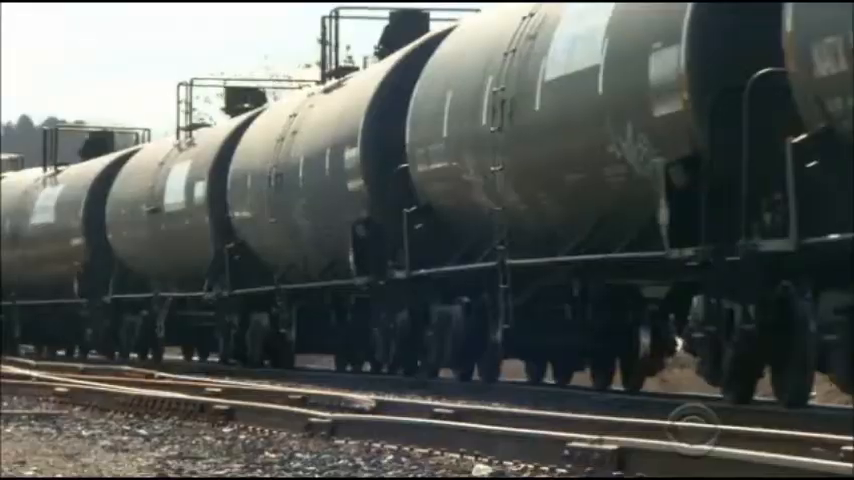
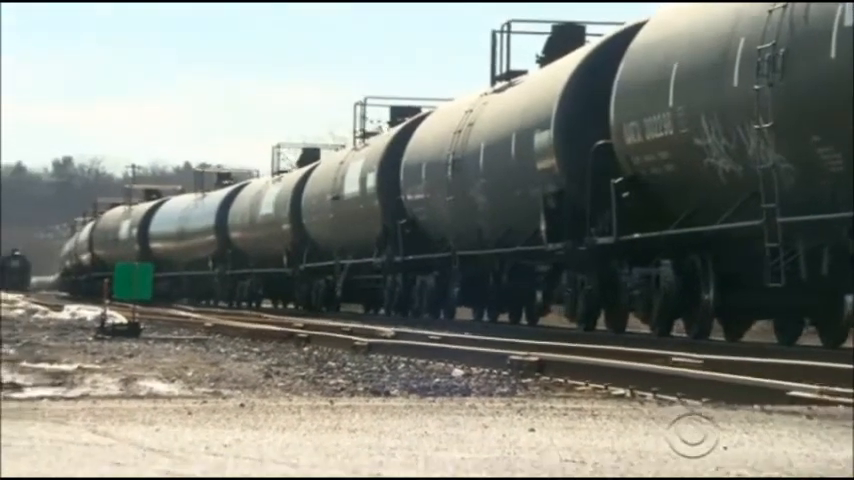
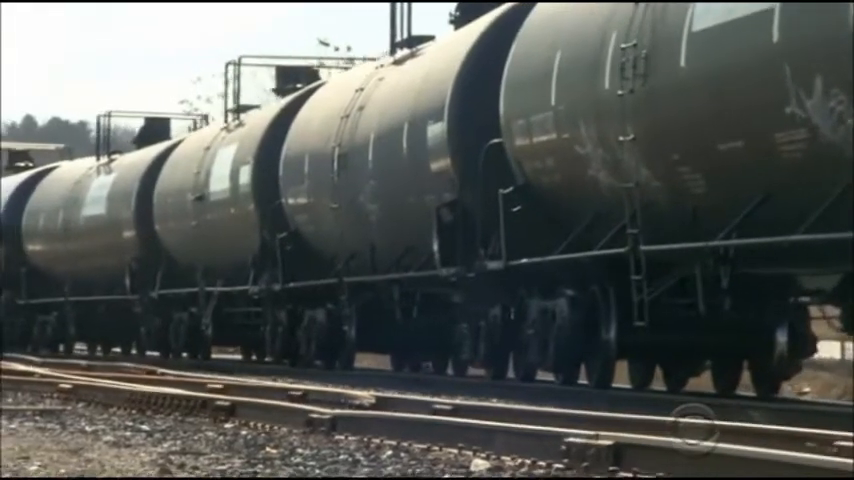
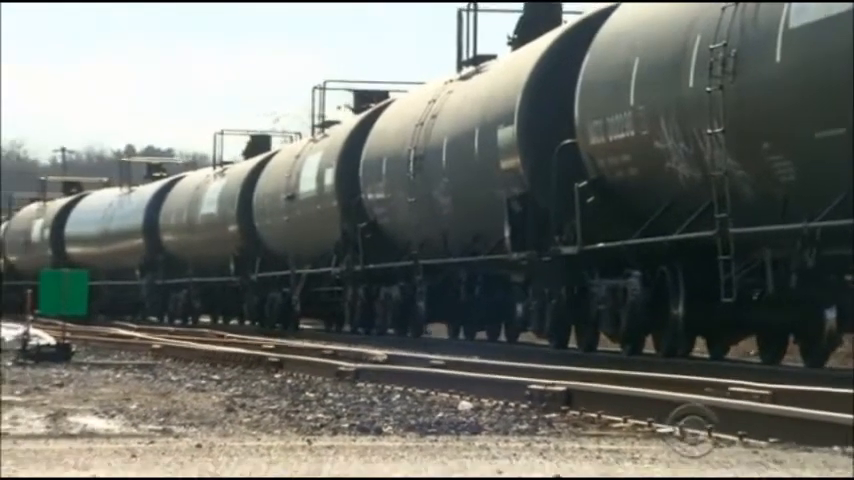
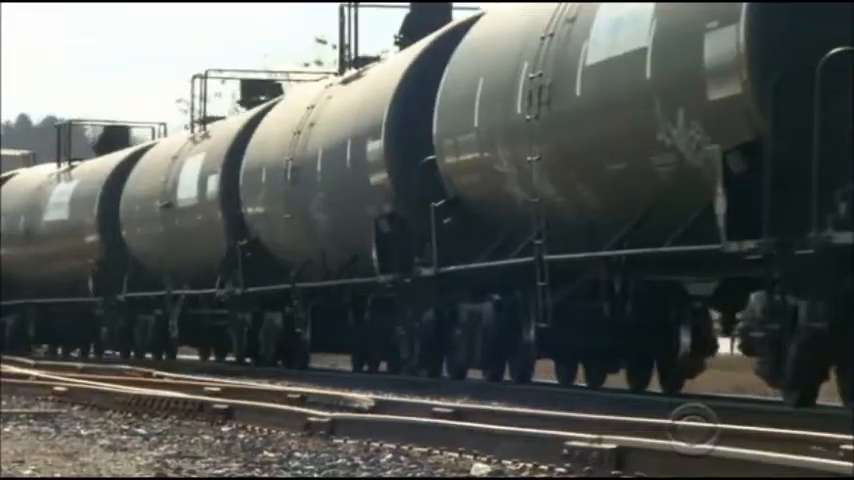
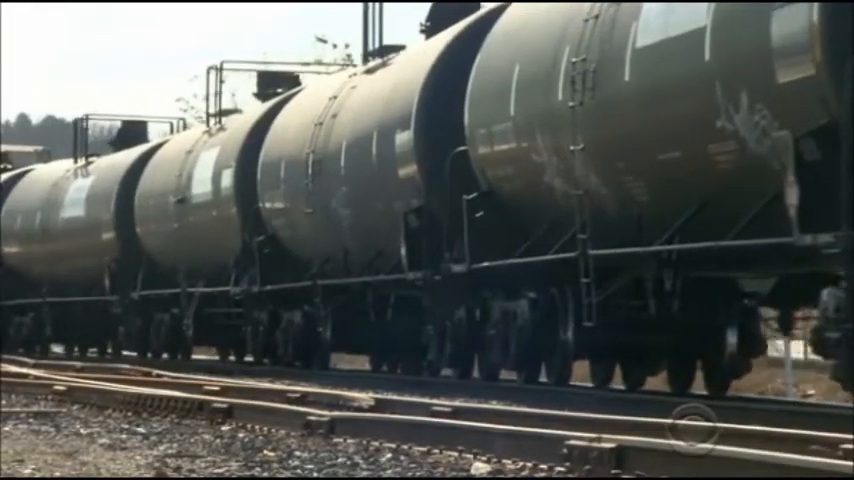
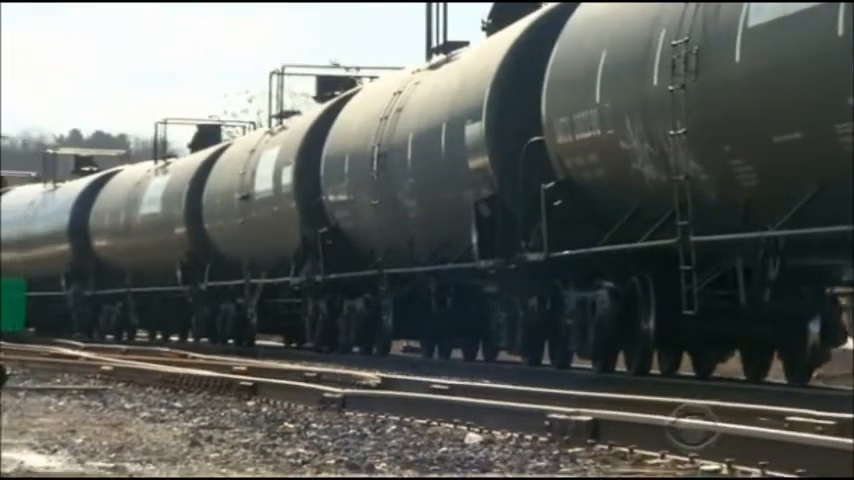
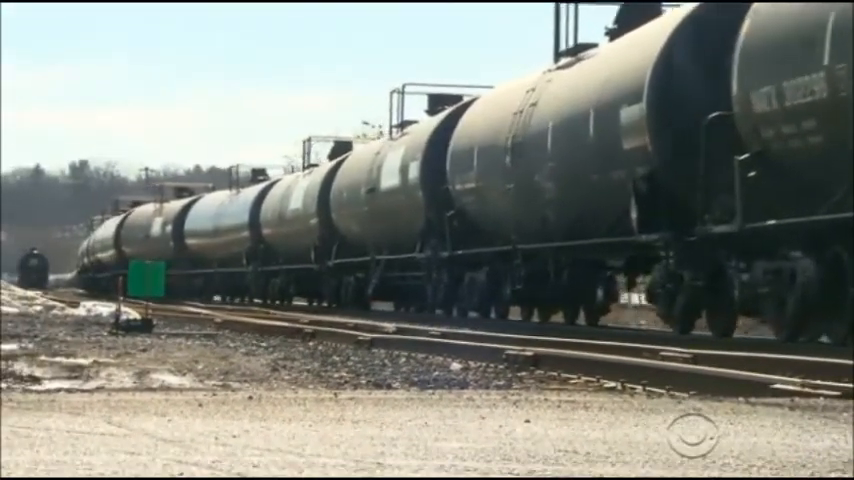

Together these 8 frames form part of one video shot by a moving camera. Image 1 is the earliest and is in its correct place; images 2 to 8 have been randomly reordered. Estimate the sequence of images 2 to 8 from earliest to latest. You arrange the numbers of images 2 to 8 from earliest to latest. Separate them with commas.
5, 6, 3, 7, 4, 2, 8
